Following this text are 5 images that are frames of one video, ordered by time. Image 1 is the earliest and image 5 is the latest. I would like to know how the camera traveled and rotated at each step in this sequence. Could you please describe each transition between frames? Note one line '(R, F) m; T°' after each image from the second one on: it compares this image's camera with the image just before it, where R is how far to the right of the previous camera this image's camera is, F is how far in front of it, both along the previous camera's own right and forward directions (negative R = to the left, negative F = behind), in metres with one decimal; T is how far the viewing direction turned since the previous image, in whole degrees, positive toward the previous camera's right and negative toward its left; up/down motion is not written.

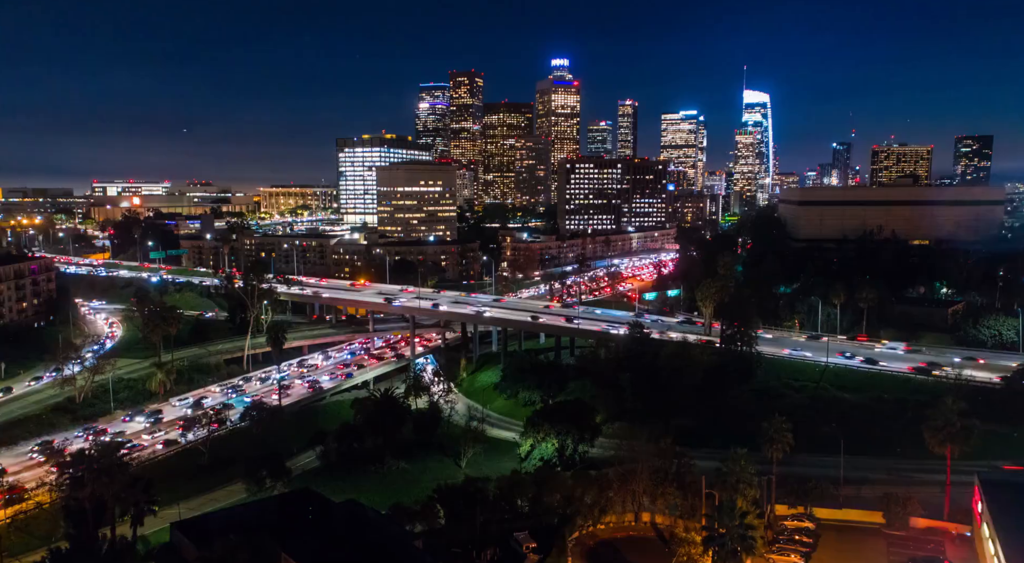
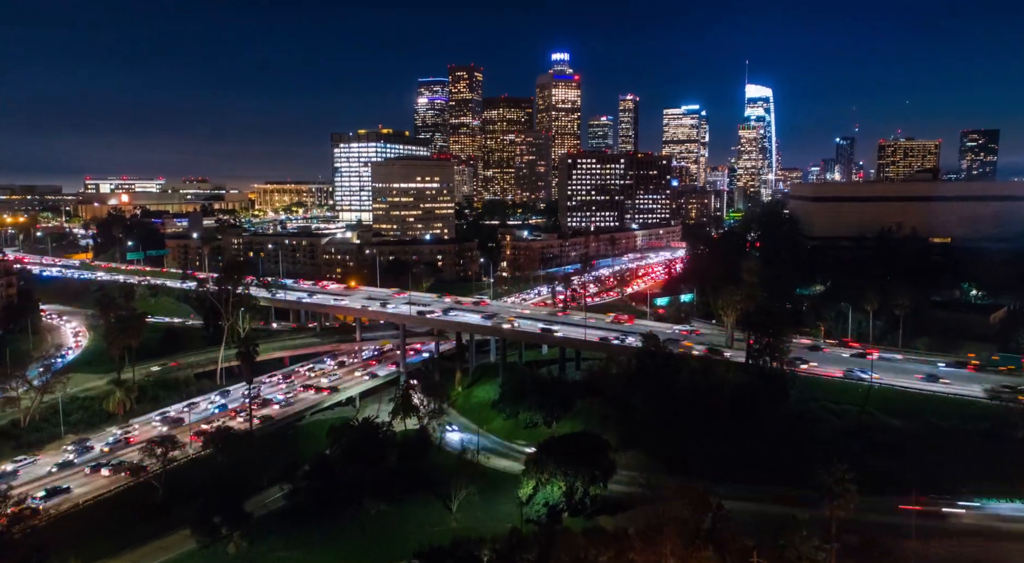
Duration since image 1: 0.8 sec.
(+0.1, +7.9) m; 0°
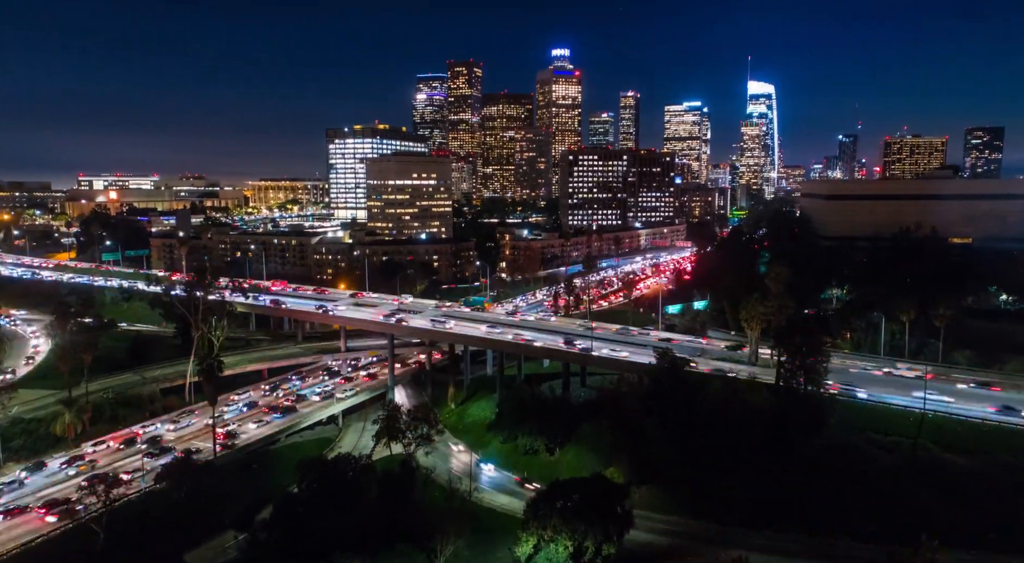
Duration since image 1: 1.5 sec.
(+0.1, +7.4) m; 0°
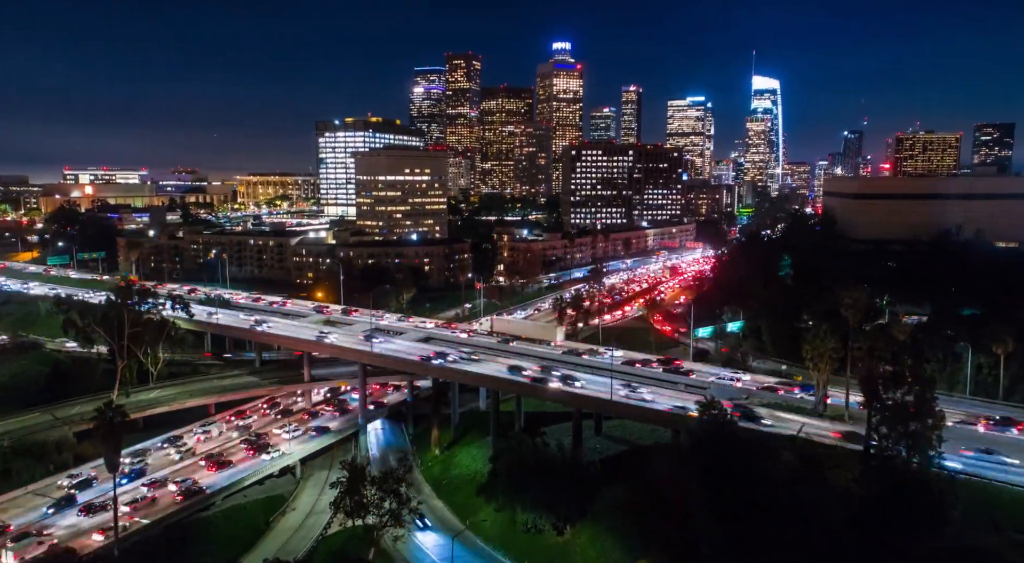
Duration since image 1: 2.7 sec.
(+0.1, +13.8) m; 0°
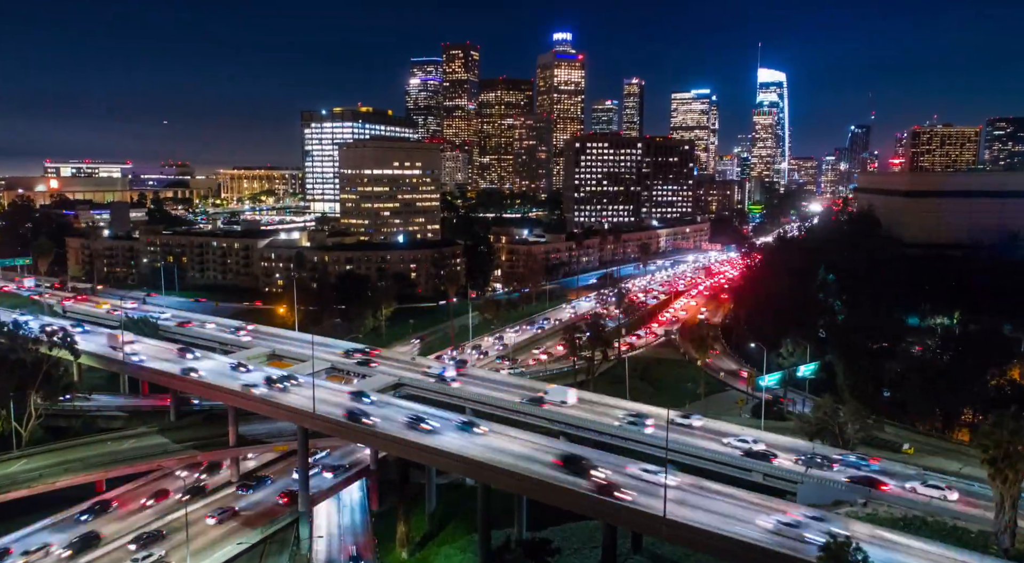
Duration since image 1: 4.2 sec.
(0.0, +17.9) m; 0°
